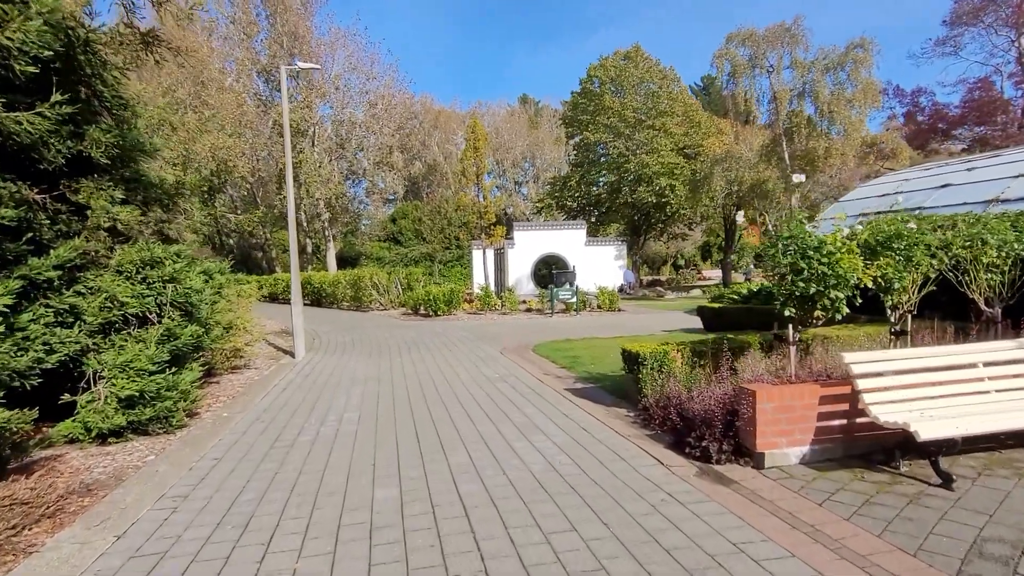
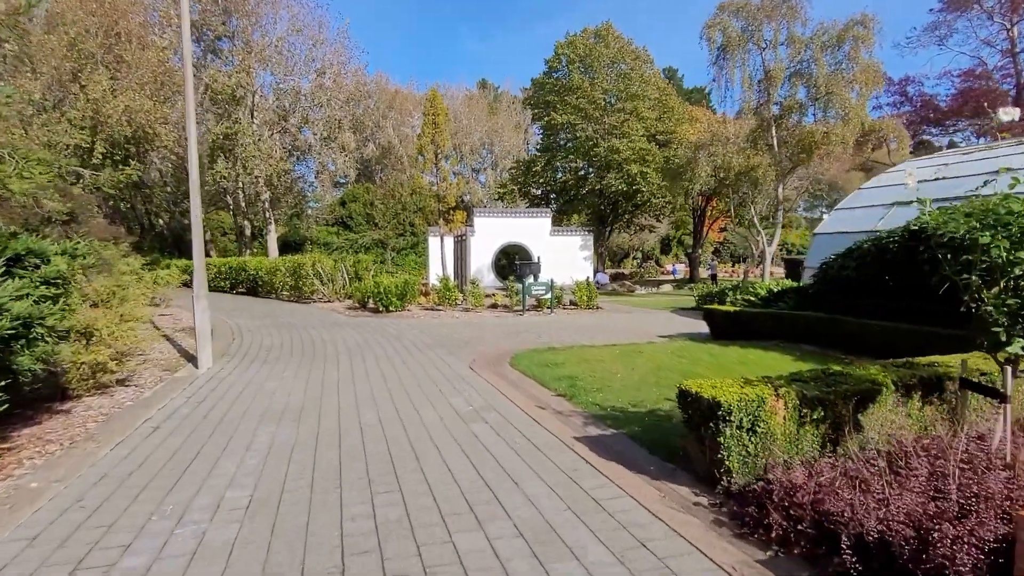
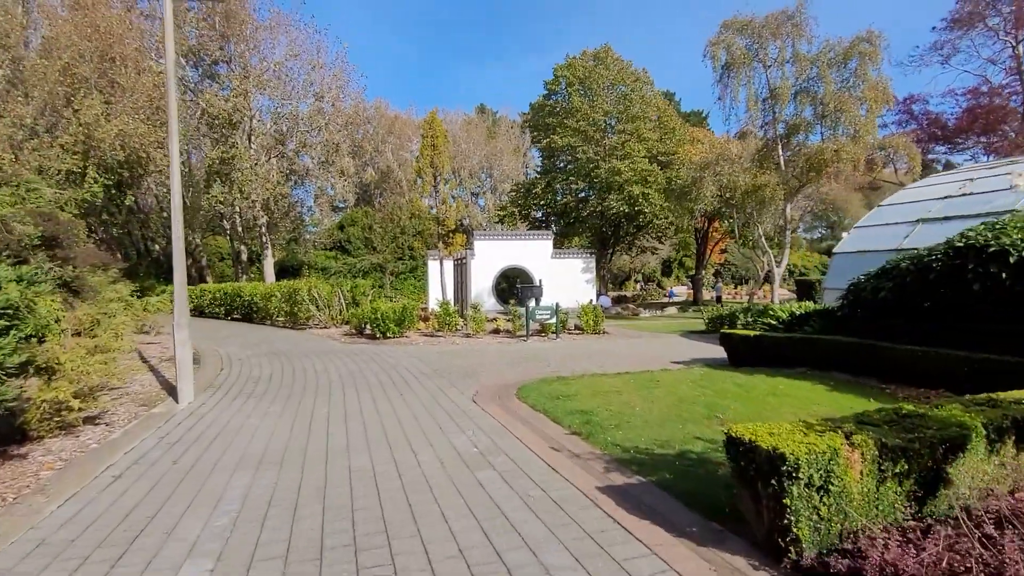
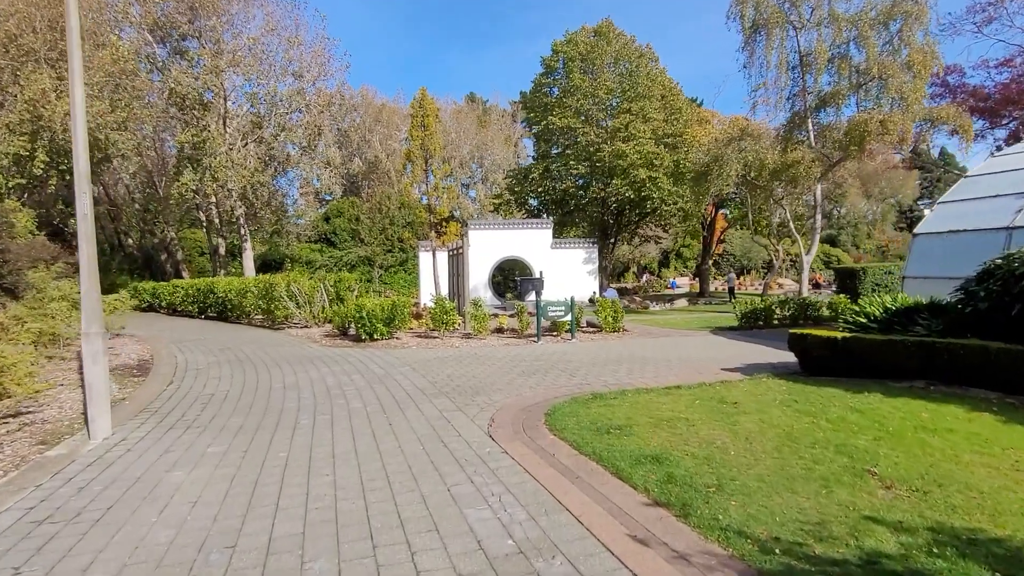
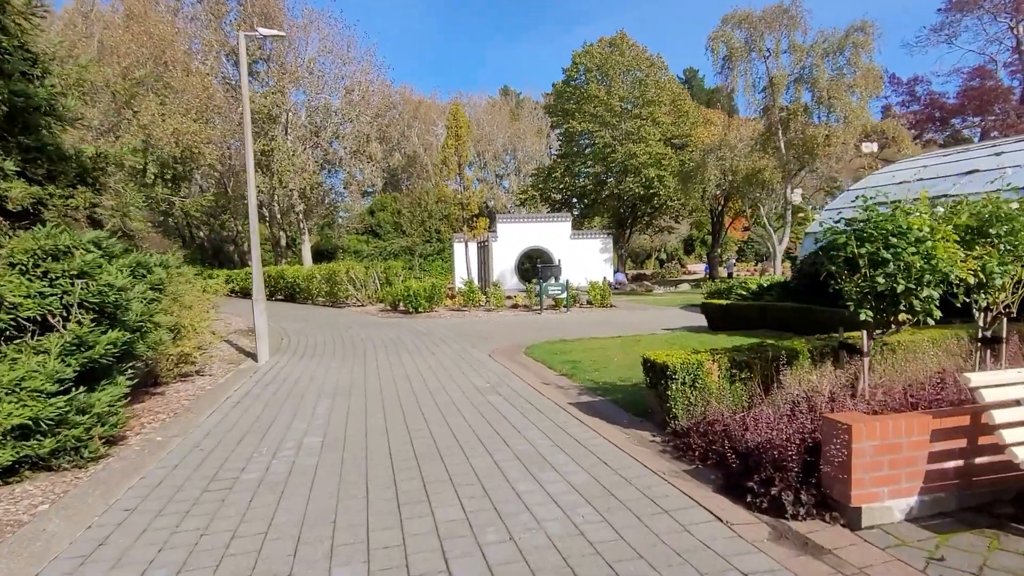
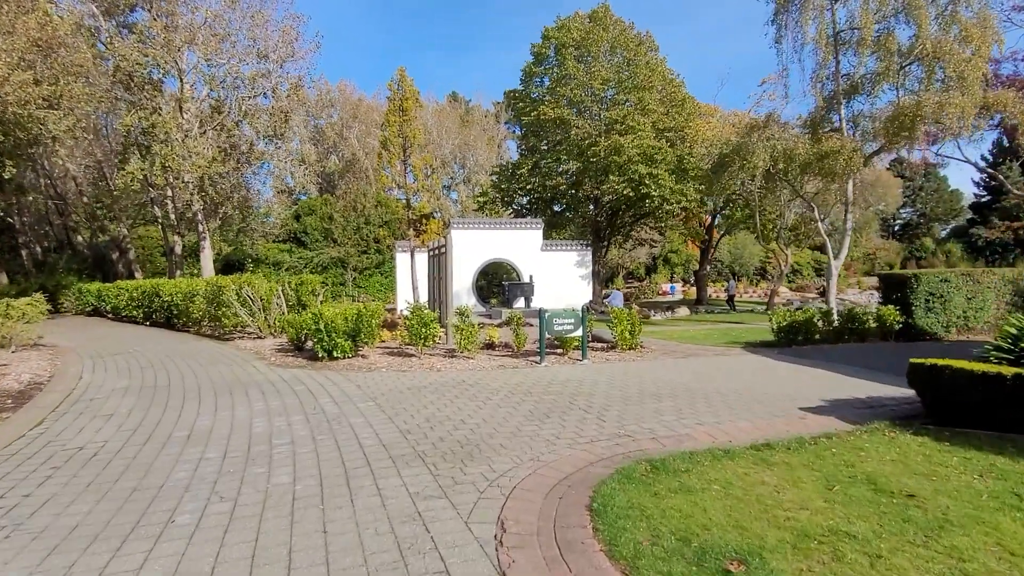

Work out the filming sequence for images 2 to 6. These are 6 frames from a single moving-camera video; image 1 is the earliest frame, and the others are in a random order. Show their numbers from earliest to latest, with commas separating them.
5, 2, 3, 4, 6
